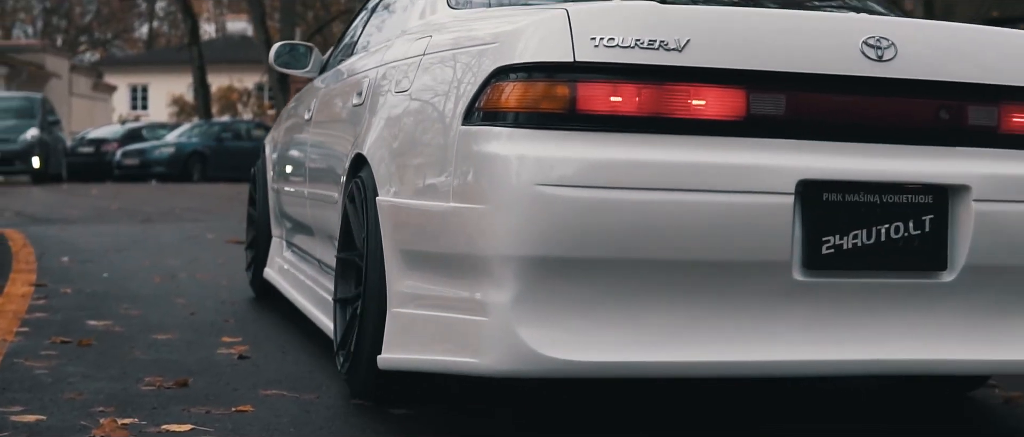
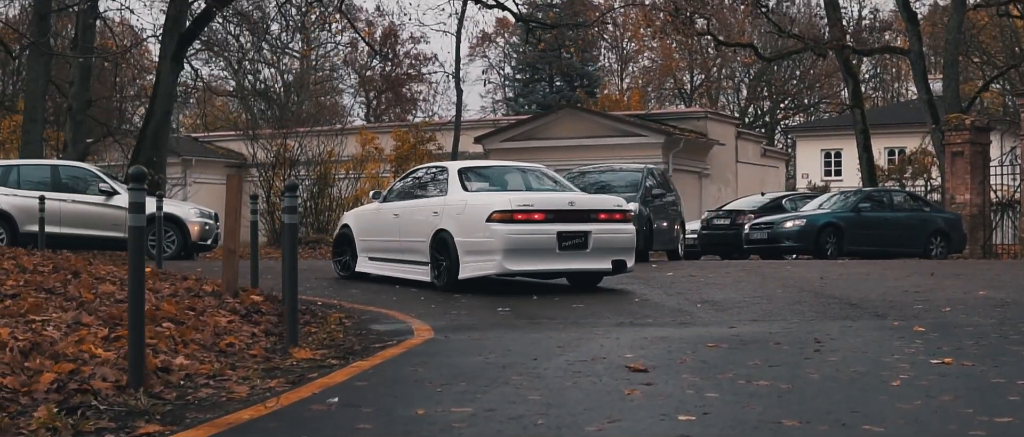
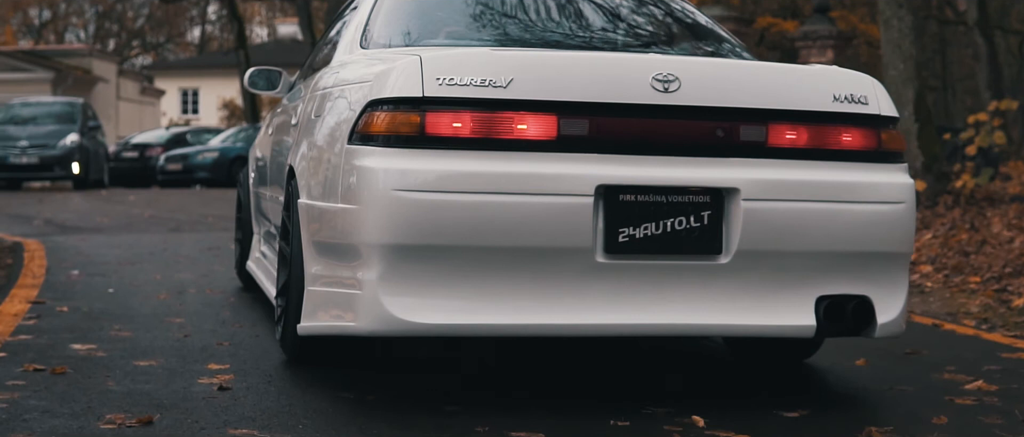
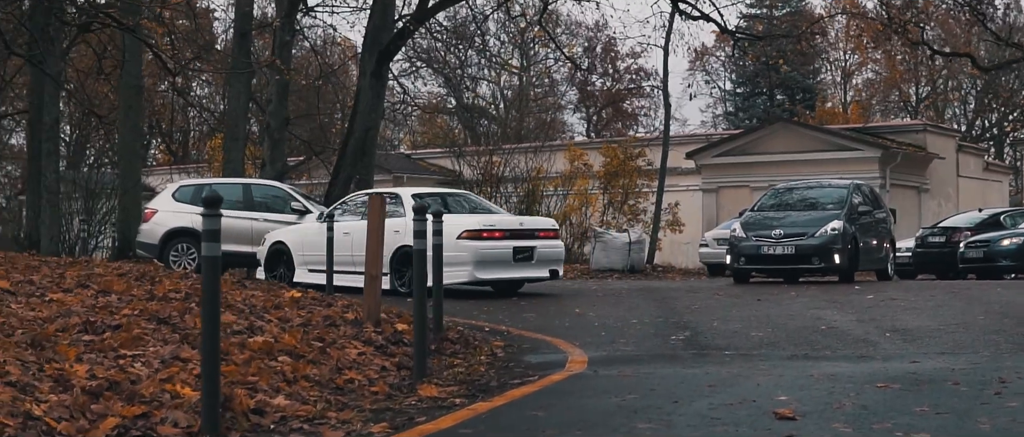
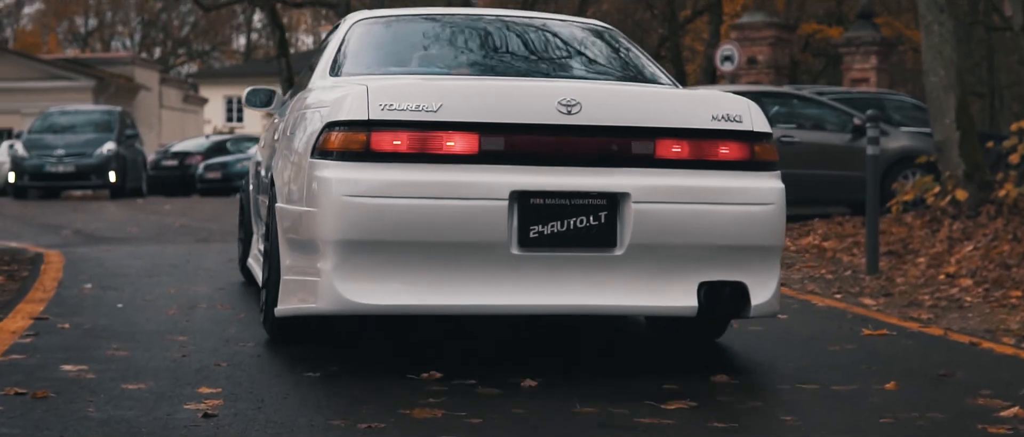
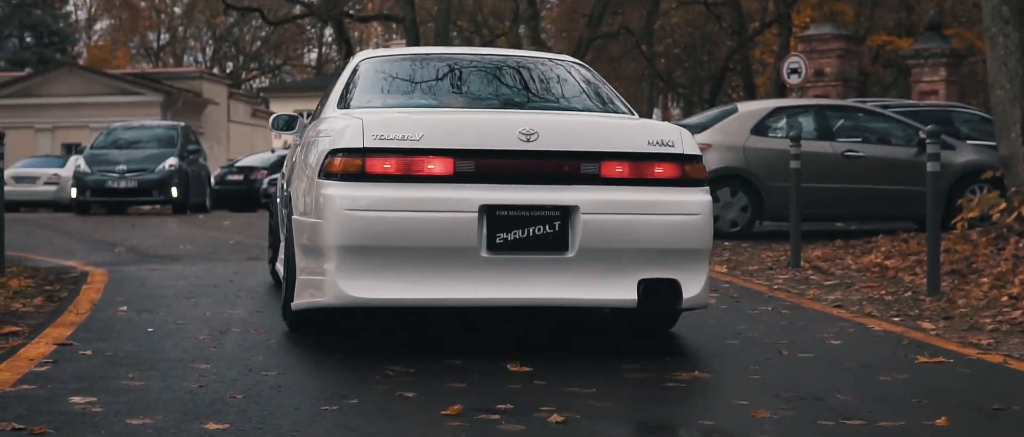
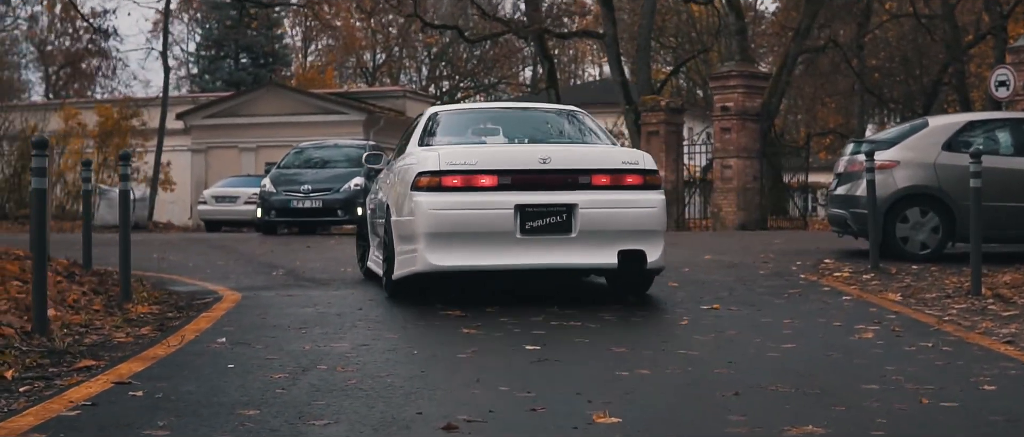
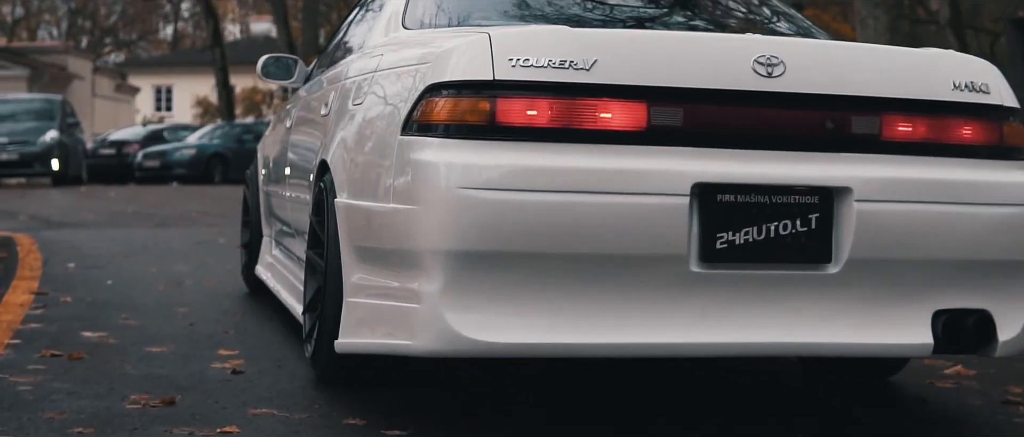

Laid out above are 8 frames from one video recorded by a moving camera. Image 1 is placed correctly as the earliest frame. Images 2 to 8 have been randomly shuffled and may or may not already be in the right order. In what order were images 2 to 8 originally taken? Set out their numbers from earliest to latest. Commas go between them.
8, 3, 5, 6, 7, 2, 4
